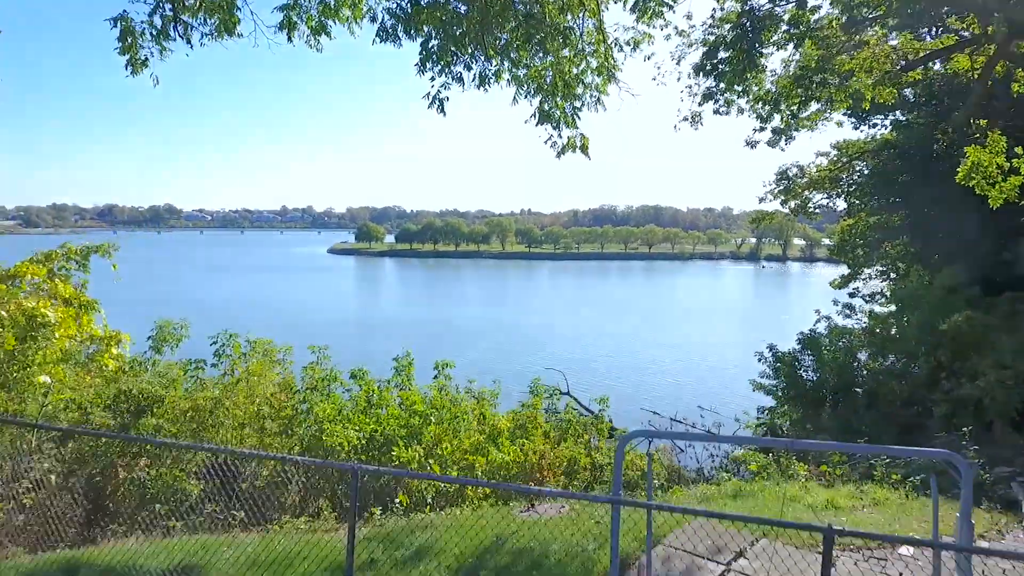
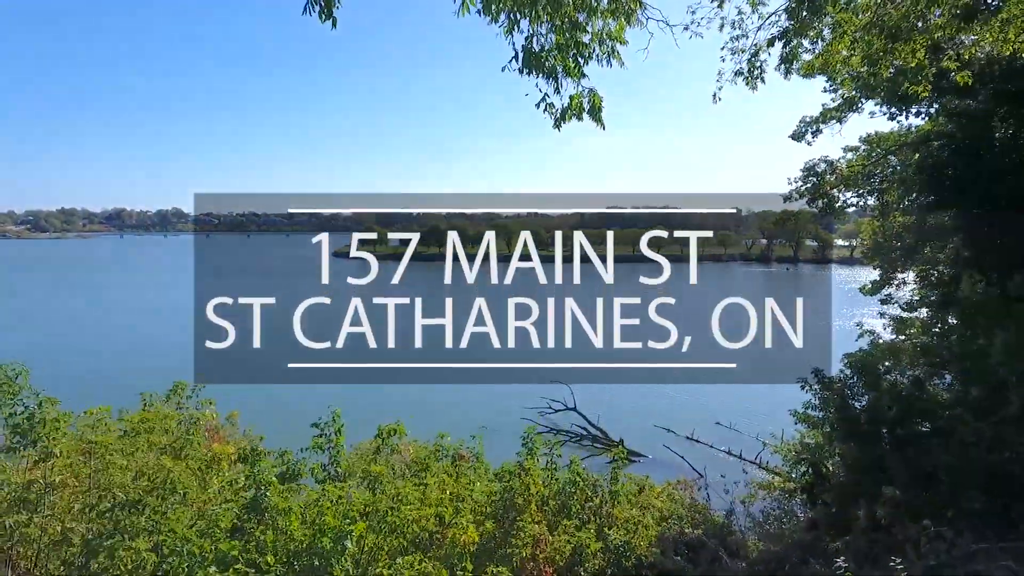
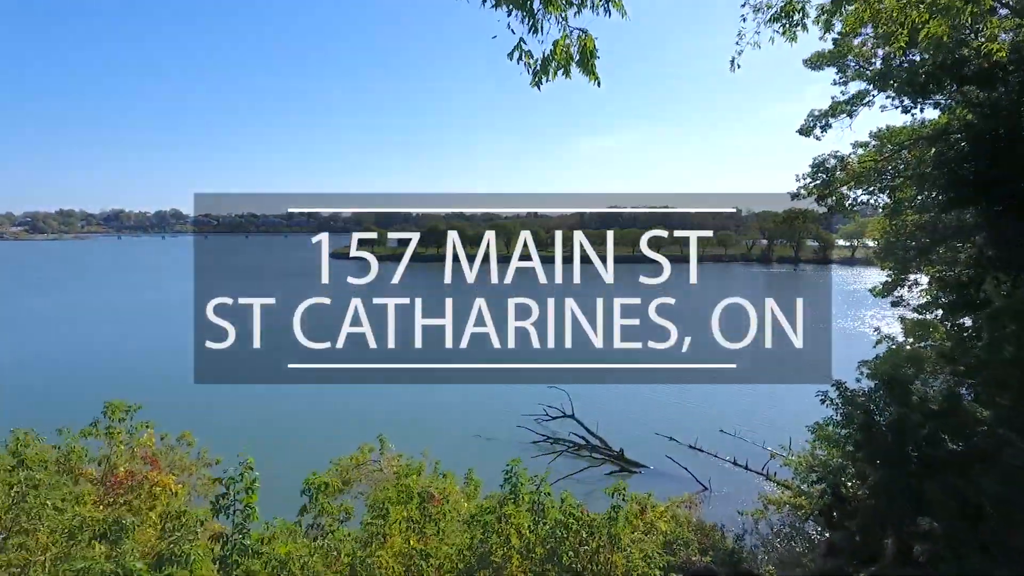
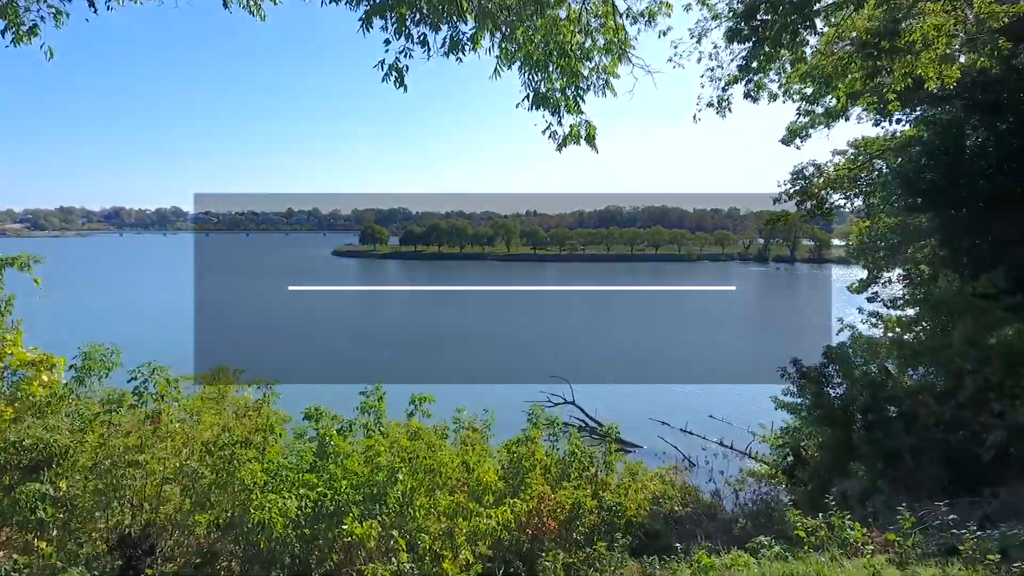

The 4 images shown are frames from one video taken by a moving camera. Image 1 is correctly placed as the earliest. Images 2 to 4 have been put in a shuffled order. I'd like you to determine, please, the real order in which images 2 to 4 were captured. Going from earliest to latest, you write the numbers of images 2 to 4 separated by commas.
4, 2, 3
